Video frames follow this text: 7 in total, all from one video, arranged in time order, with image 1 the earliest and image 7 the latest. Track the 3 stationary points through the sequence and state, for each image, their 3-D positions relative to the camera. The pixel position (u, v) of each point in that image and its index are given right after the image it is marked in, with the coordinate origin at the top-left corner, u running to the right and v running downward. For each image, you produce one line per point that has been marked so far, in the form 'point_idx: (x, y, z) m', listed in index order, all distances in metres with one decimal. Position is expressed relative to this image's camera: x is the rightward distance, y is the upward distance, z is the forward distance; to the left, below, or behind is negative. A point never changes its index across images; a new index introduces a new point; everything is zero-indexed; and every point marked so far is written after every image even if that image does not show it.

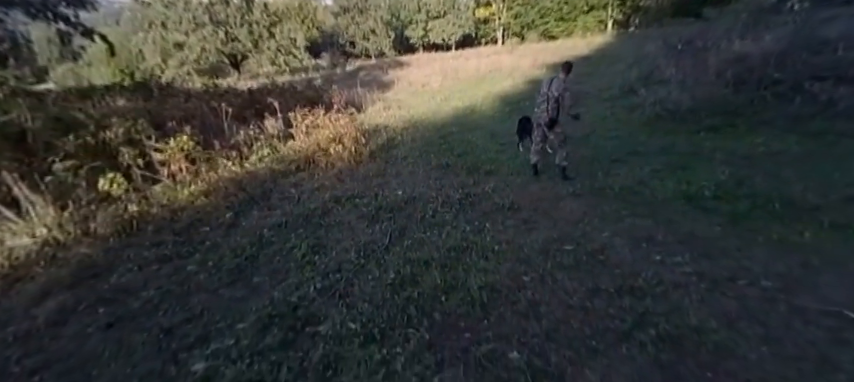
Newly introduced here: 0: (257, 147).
0: (-3.6, +0.9, +6.9) m
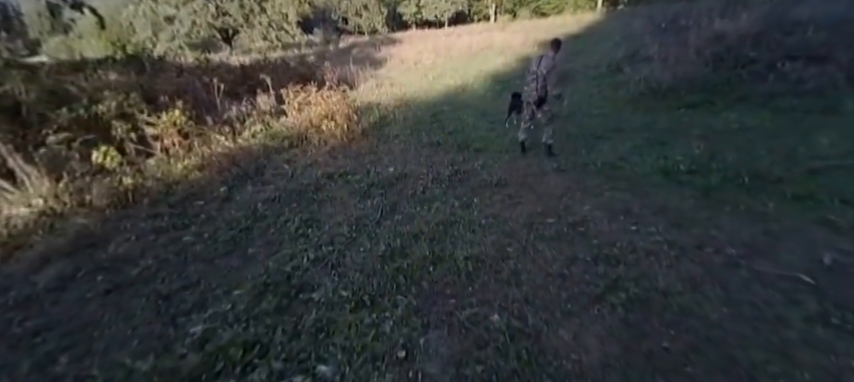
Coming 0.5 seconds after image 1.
0: (-3.7, +1.4, +6.9) m
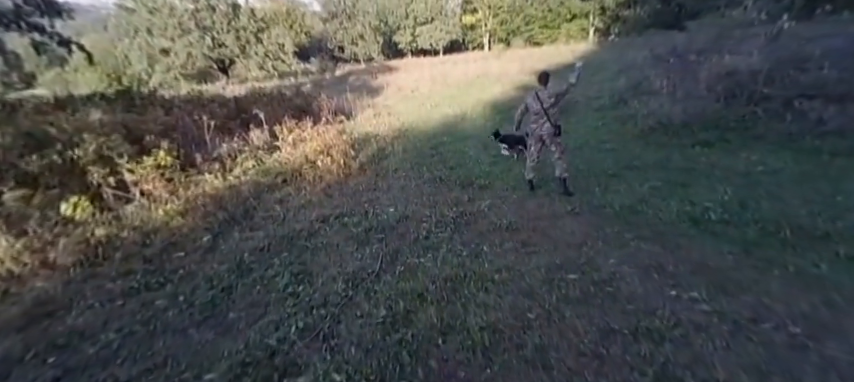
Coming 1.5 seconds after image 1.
0: (-3.7, +0.6, +6.6) m
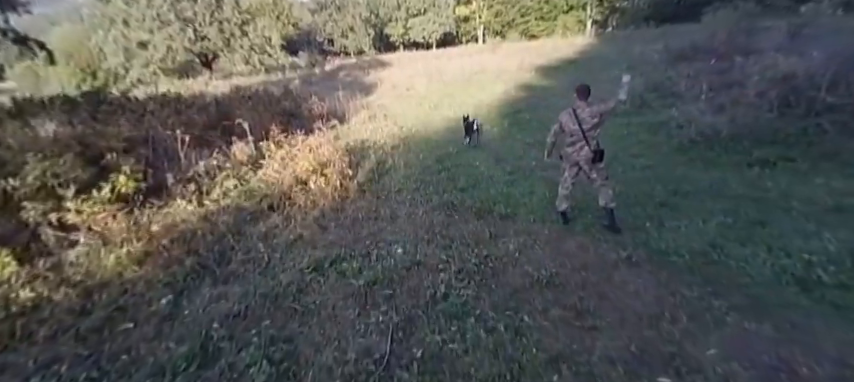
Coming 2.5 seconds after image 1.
0: (-3.6, +0.2, +5.7) m
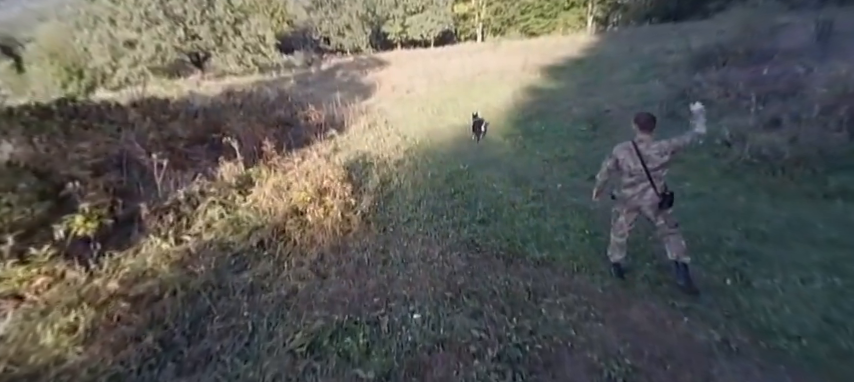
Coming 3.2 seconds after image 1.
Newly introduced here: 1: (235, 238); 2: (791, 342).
0: (-3.4, -0.2, +5.0) m
1: (-2.5, -0.7, +4.2) m
2: (+2.5, -1.0, +2.2) m
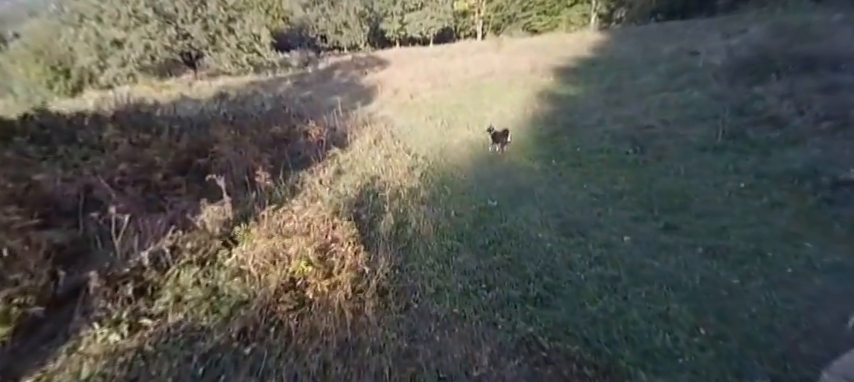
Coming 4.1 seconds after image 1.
0: (-3.0, -1.0, +3.8) m
1: (-2.1, -1.5, +3.0) m
2: (+2.9, -1.8, +1.0) m
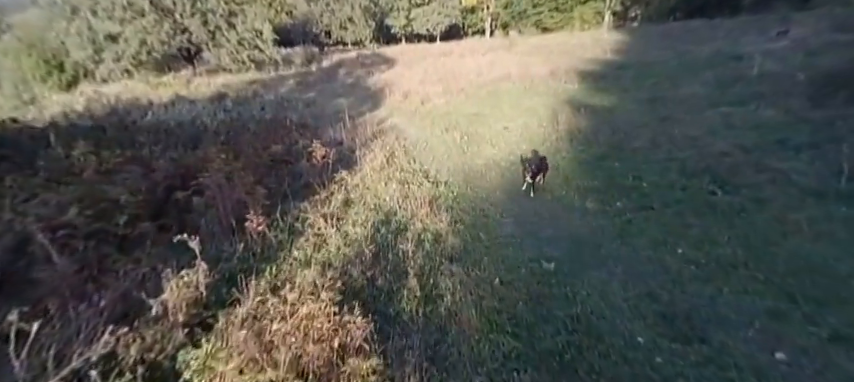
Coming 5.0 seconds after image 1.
0: (-2.5, -1.8, +2.4) m
1: (-1.6, -2.3, +1.7) m
2: (+3.4, -2.7, -0.4) m
